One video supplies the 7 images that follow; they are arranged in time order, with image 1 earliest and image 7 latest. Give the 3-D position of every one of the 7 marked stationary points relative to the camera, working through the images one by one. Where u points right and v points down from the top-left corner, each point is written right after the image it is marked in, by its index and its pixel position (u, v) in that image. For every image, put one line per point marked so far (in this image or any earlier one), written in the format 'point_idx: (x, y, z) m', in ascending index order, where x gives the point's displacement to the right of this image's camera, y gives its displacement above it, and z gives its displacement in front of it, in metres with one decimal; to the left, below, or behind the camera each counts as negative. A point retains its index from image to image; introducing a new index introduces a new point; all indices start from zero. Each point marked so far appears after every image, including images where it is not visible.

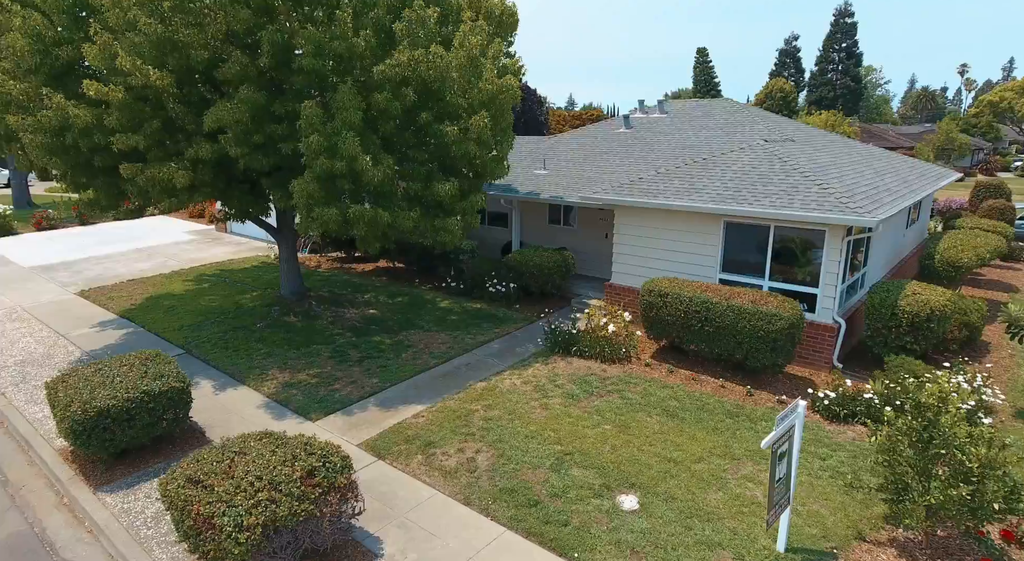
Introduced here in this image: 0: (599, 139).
0: (+2.3, +3.6, +15.1) m
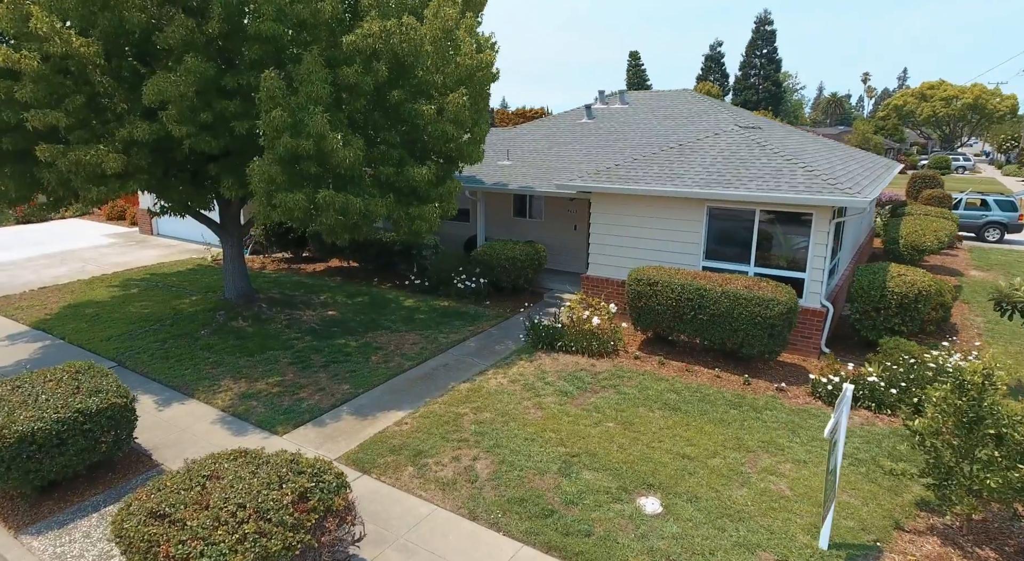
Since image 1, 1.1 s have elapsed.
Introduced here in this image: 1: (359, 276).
0: (+1.3, +3.8, +14.7) m
1: (-3.5, +0.1, +13.6) m
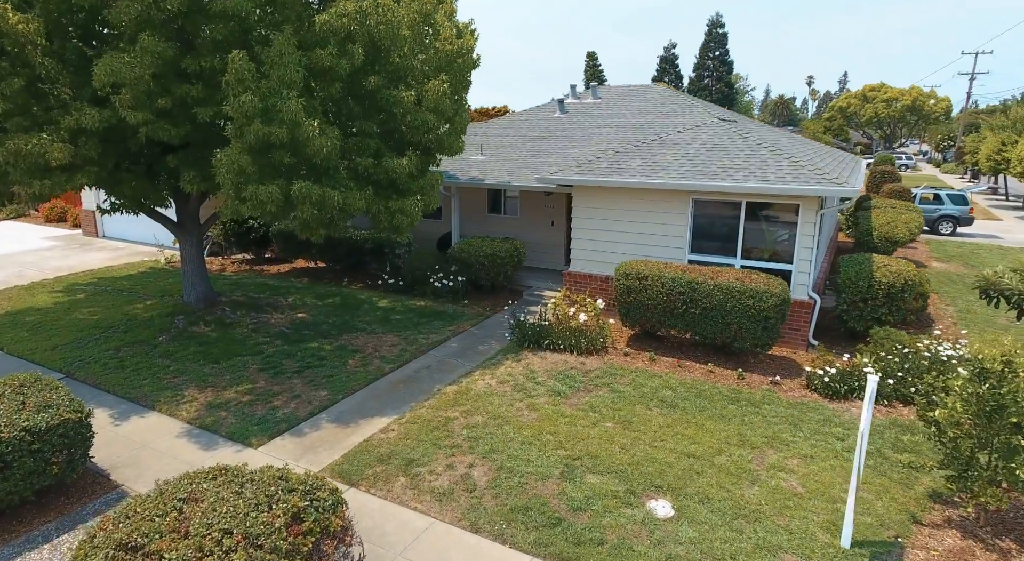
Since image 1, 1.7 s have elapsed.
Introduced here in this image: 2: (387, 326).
0: (+0.6, +3.8, +14.4) m
1: (-4.0, +0.1, +13.0) m
2: (-2.1, -0.8, +9.9) m
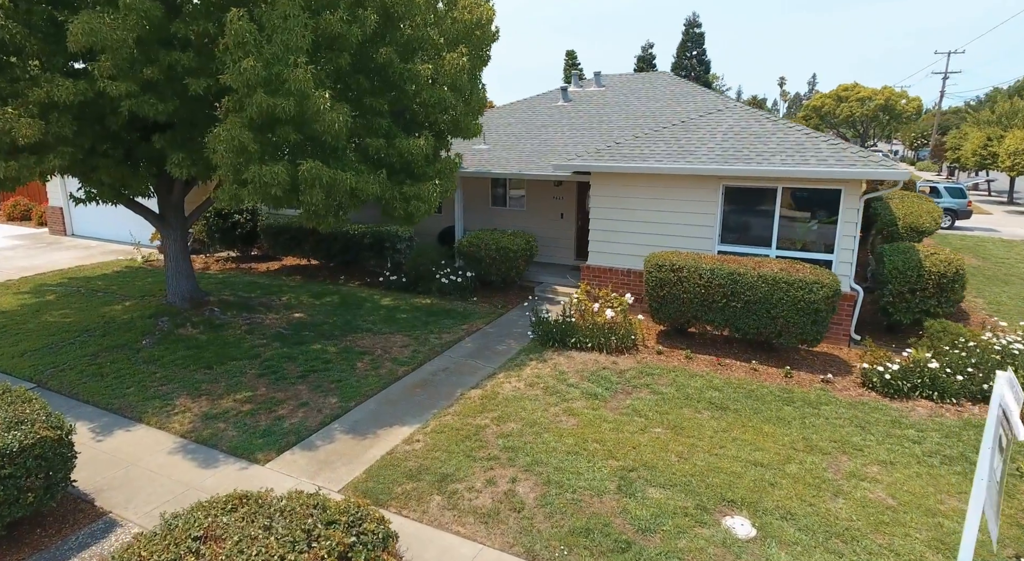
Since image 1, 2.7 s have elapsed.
0: (+0.6, +3.9, +13.7) m
1: (-3.9, +0.1, +12.1) m
2: (-1.8, -0.7, +9.2) m
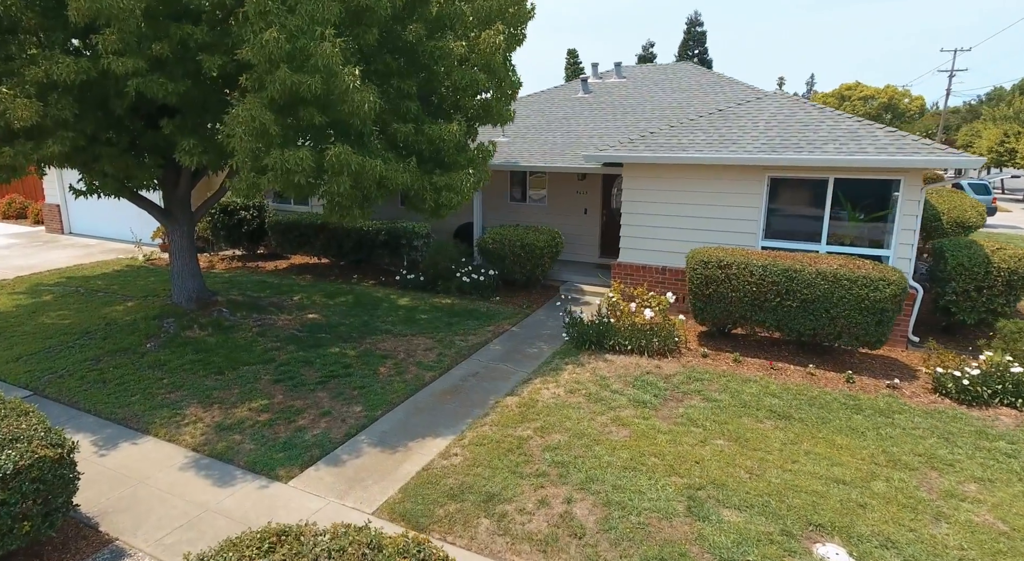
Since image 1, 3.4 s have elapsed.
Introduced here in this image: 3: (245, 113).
0: (+1.0, +3.9, +13.2) m
1: (-3.5, +0.1, +11.6) m
2: (-1.4, -0.7, +8.6) m
3: (-2.3, +1.4, +5.1) m
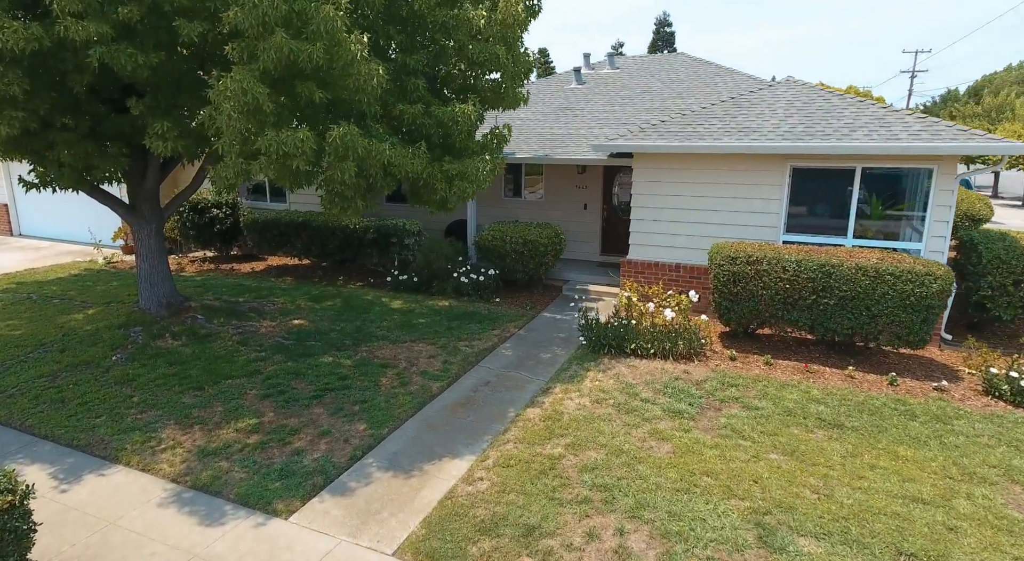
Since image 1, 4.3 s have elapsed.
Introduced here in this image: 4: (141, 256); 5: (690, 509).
0: (+0.8, +3.9, +12.6) m
1: (-3.5, +0.1, +10.7) m
2: (-1.3, -0.7, +7.9) m
3: (-2.1, +1.4, +4.4) m
4: (-5.0, +0.3, +7.9) m
5: (+1.3, -1.7, +4.3) m
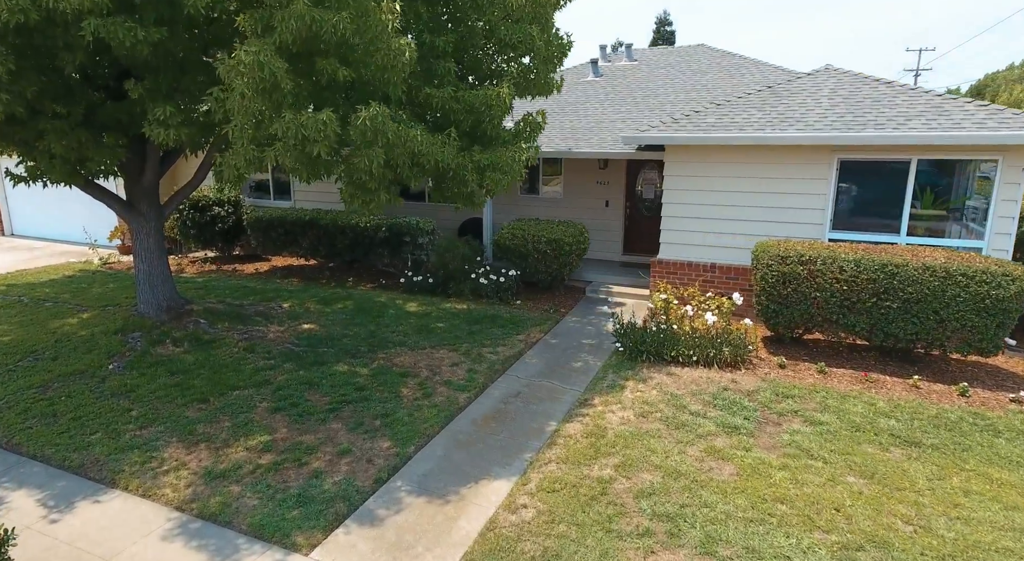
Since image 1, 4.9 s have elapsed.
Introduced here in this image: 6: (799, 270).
0: (+1.1, +3.9, +12.1) m
1: (-3.2, +0.1, +10.2) m
2: (-1.0, -0.7, +7.3) m
3: (-1.7, +1.4, +3.8) m
4: (-4.6, +0.3, +7.4) m
5: (+1.6, -1.7, +3.8) m
6: (+3.0, +0.1, +6.2) m
